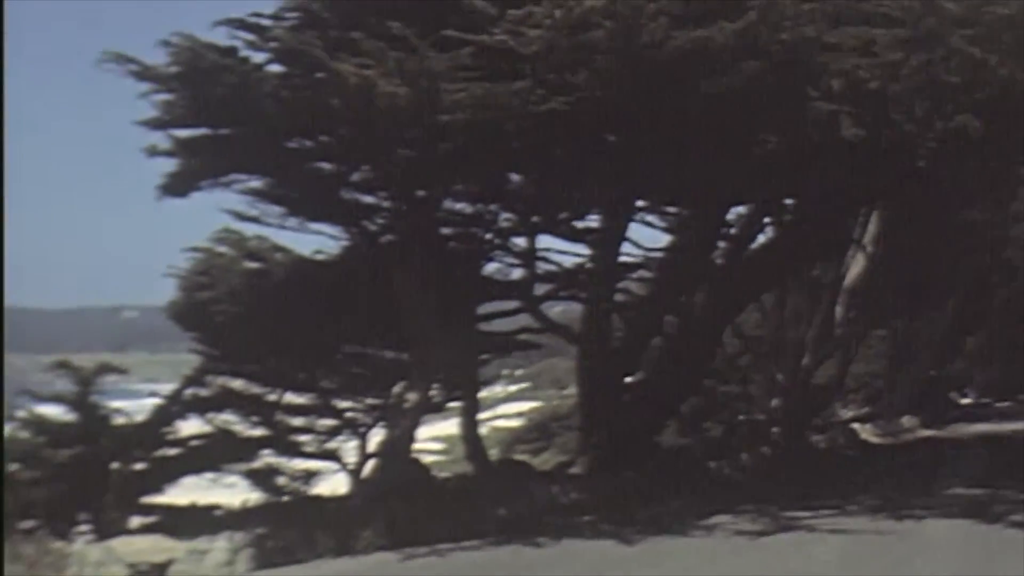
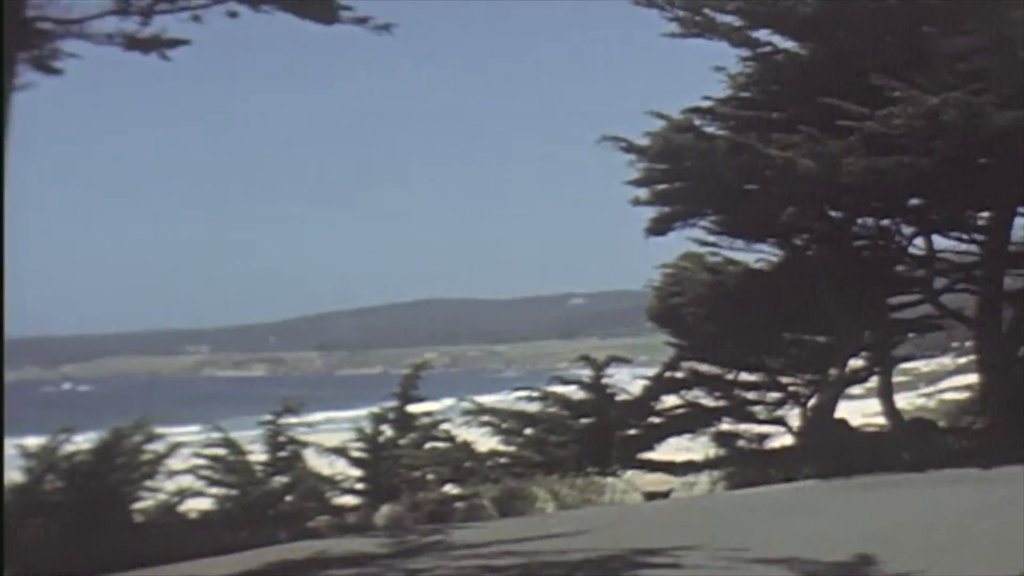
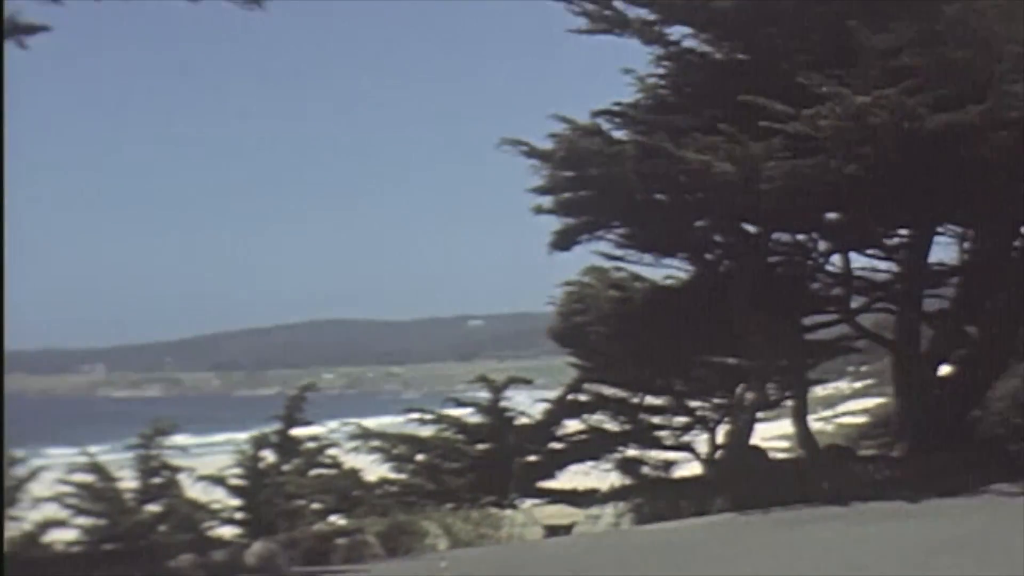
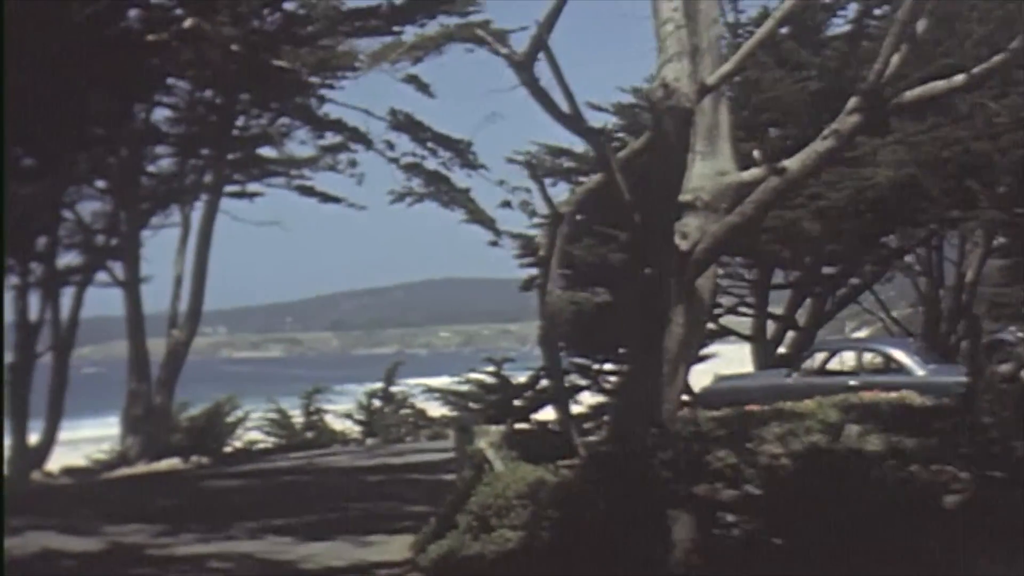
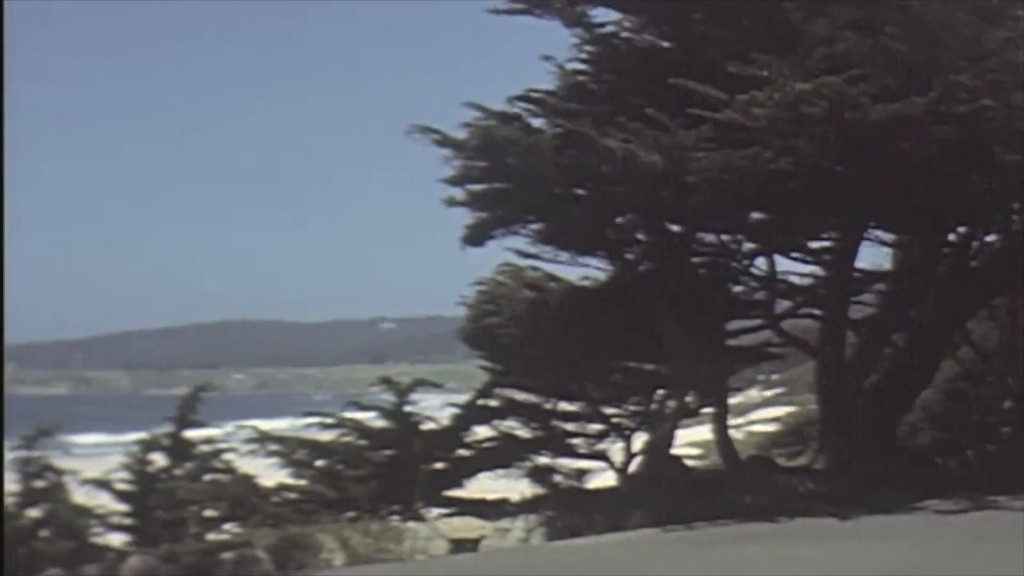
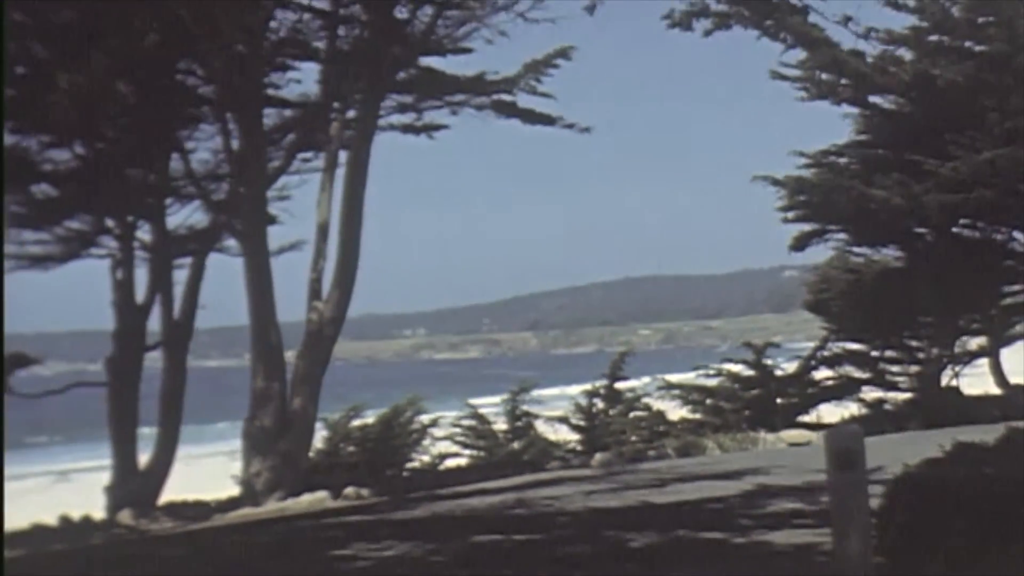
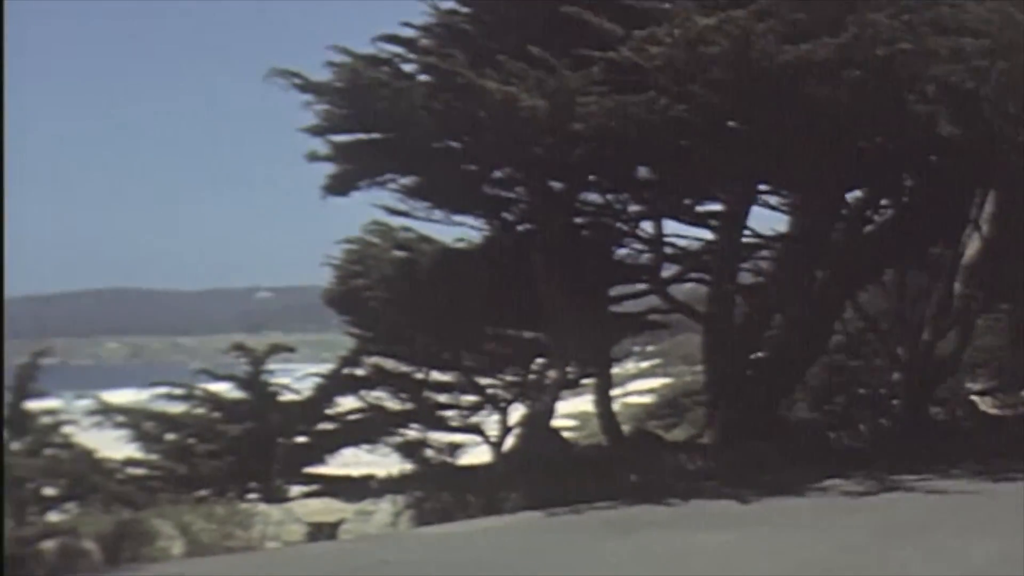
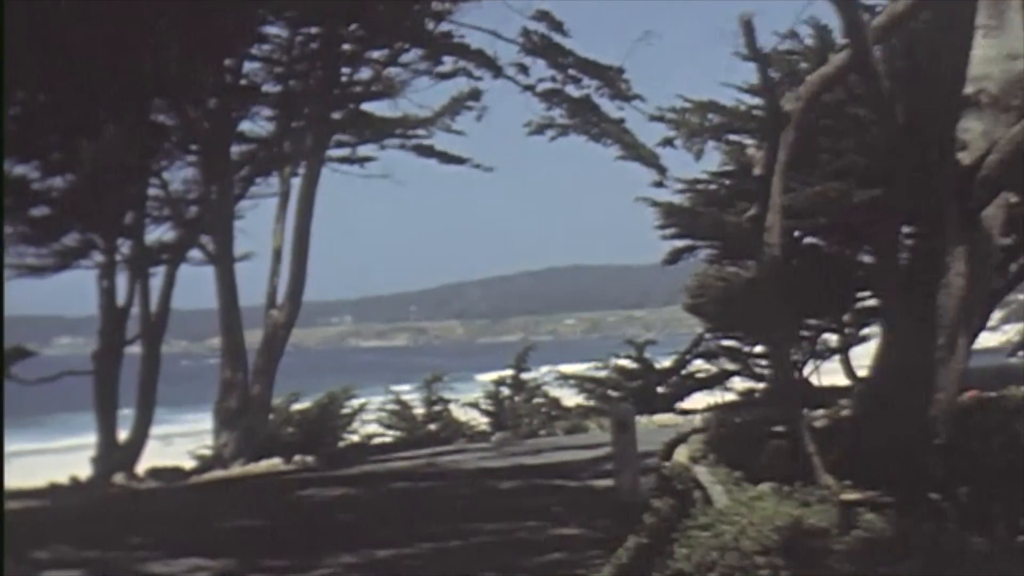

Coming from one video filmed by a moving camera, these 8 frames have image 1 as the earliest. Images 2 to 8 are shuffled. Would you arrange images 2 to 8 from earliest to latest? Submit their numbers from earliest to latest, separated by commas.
7, 5, 3, 2, 6, 8, 4
